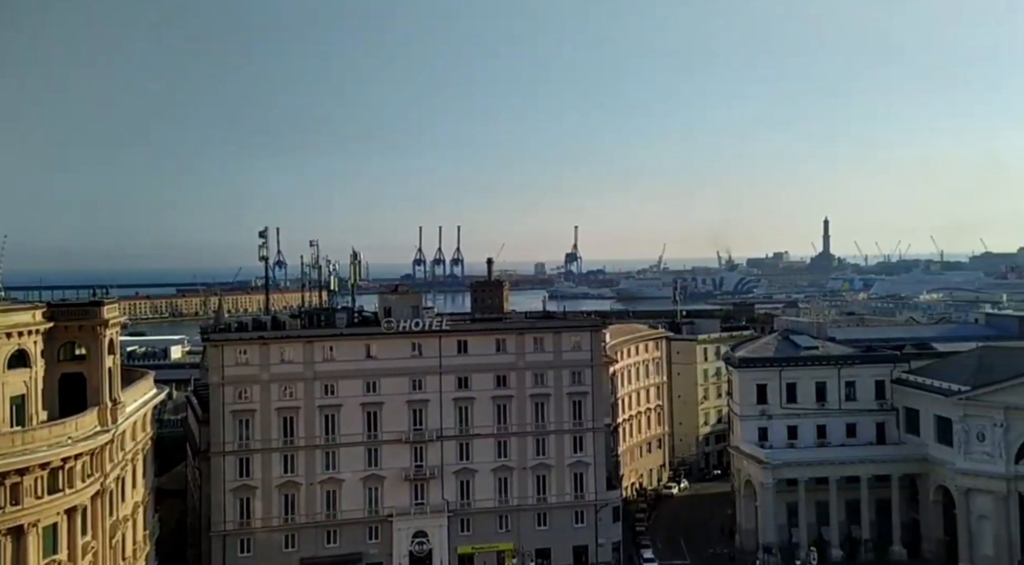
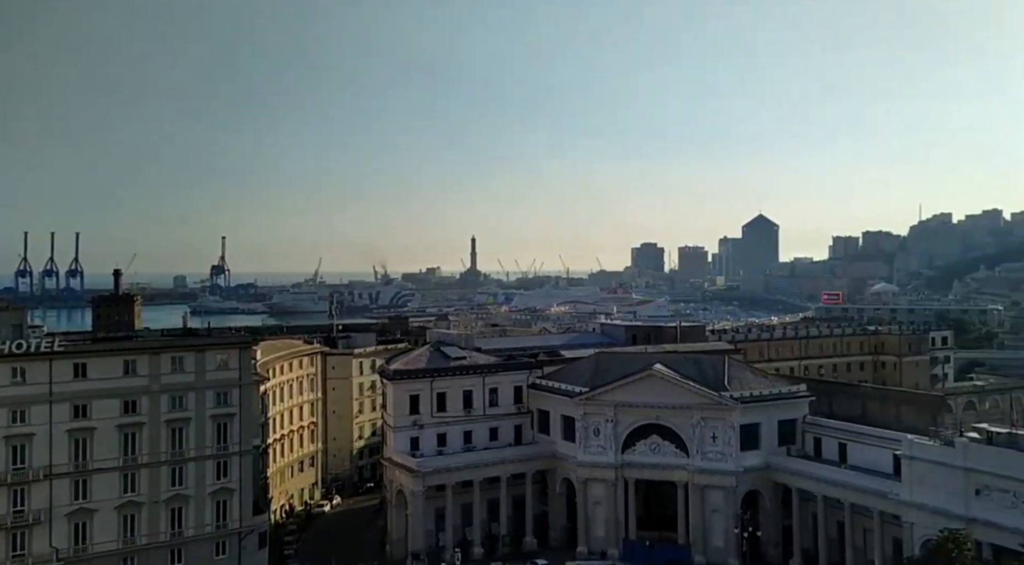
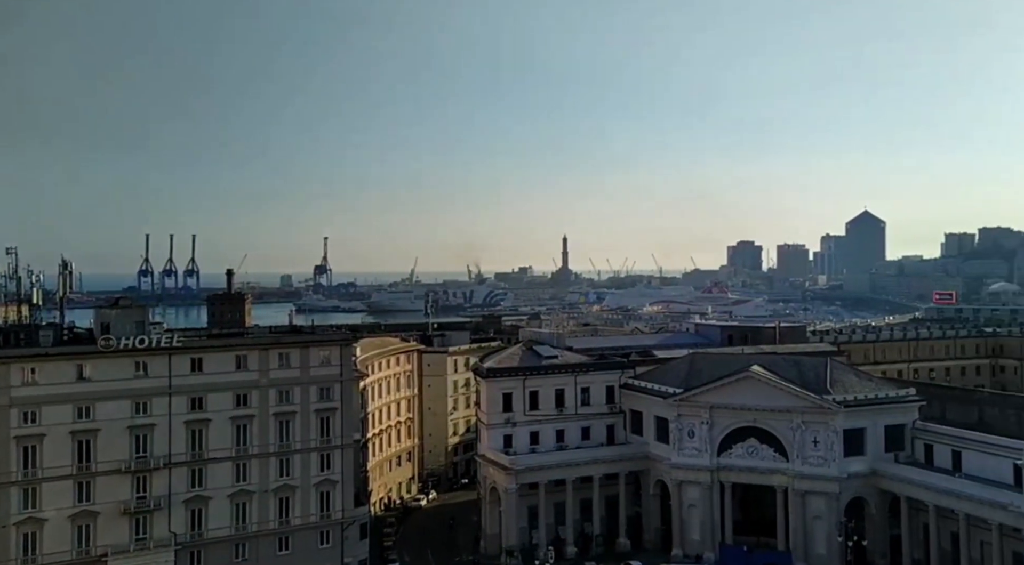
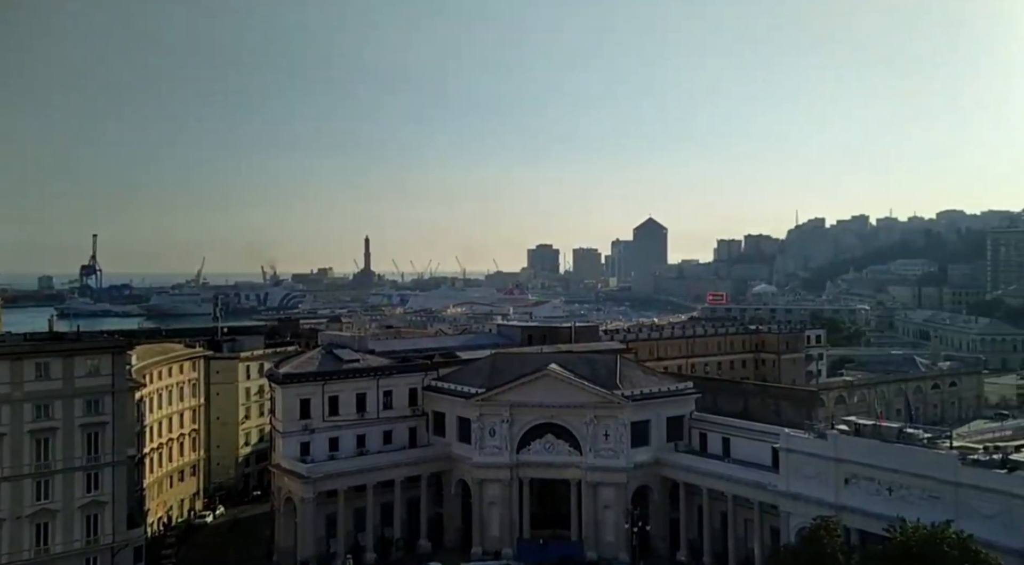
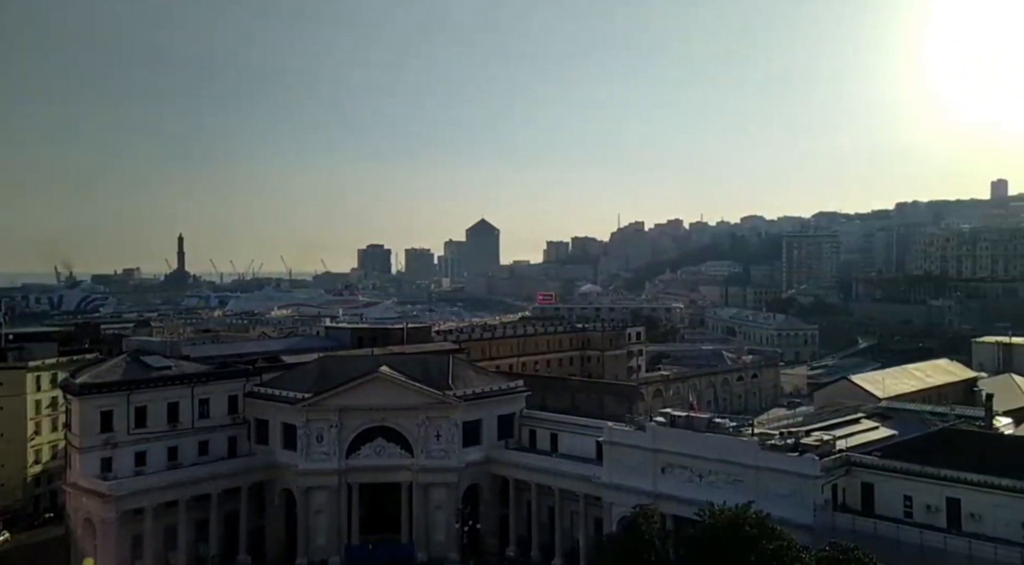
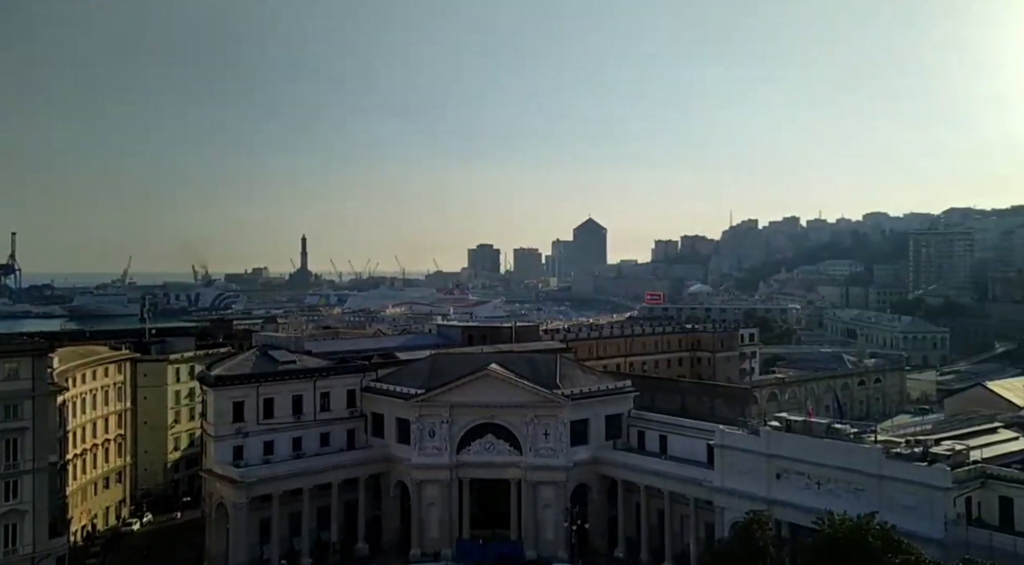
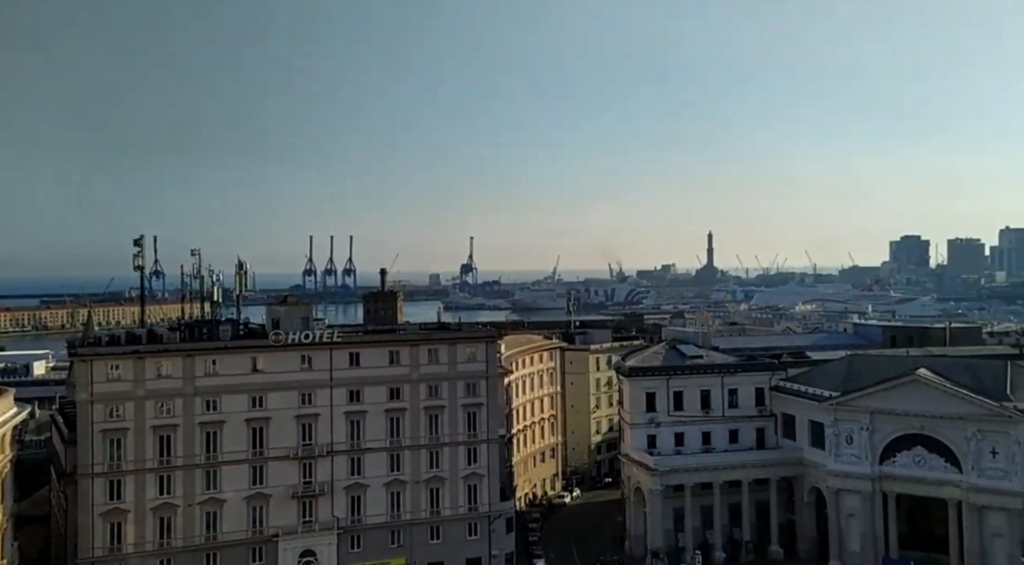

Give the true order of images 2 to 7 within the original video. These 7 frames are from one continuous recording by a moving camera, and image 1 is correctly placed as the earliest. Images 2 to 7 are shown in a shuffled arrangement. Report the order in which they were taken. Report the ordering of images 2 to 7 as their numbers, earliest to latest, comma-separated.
7, 3, 2, 4, 6, 5
